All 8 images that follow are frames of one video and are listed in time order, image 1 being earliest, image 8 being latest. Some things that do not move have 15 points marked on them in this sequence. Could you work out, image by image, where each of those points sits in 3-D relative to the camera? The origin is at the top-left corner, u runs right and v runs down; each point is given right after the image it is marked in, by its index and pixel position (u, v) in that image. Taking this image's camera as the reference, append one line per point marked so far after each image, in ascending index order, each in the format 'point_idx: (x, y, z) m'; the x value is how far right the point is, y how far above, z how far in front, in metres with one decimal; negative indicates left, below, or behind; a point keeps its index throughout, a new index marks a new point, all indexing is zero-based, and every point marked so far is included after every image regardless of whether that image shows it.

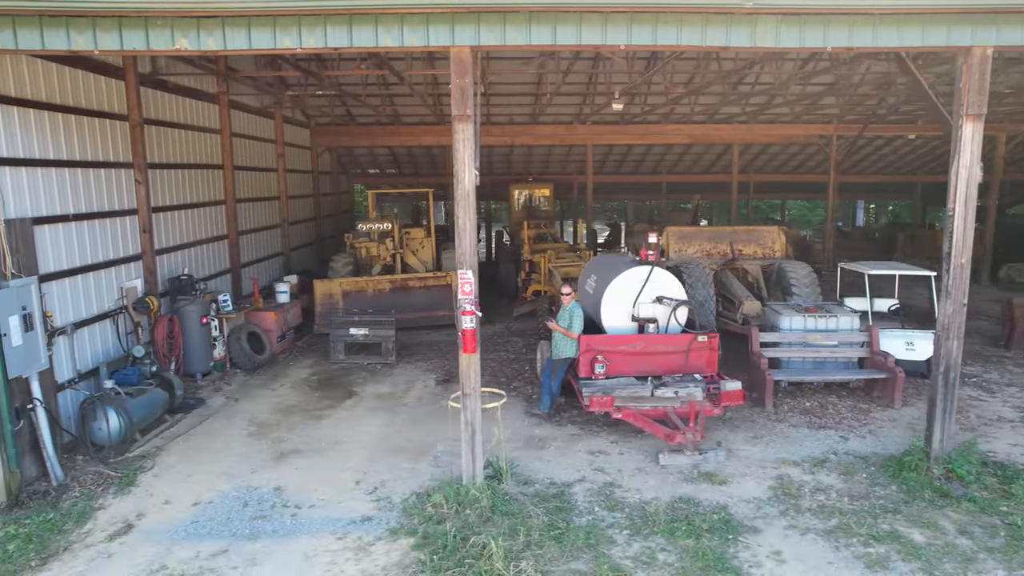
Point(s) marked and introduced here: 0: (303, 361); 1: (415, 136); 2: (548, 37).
0: (-3.0, -1.1, +8.3) m
1: (-2.2, +3.5, +13.0) m
2: (+0.3, +1.9, +4.3) m
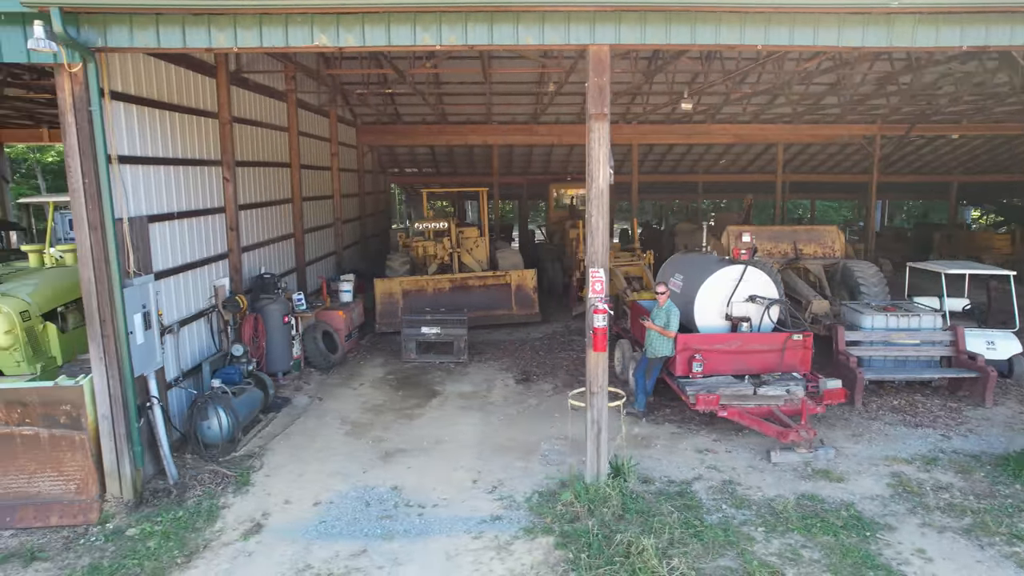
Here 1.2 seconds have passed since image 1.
0: (-2.0, -1.1, +8.3) m
1: (-1.1, +3.5, +13.0) m
2: (+1.3, +1.9, +4.3) m
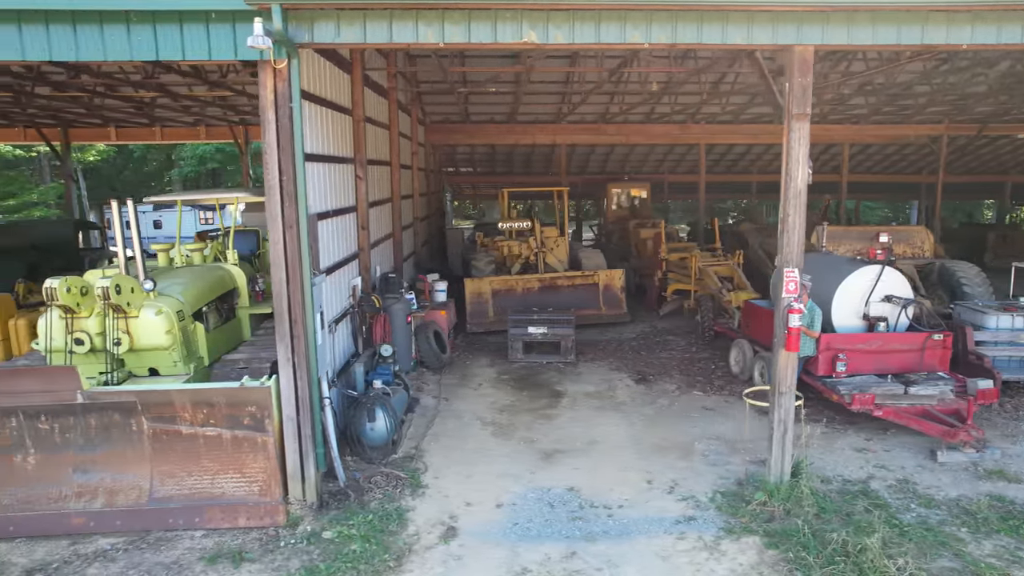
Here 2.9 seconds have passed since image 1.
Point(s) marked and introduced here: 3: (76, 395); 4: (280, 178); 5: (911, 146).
0: (-0.5, -1.1, +8.3) m
1: (+0.4, +3.5, +12.9) m
2: (+2.9, +1.9, +4.3) m
3: (-3.5, -0.9, +4.6) m
4: (-1.8, +0.8, +4.4) m
5: (+9.9, +3.5, +14.0) m
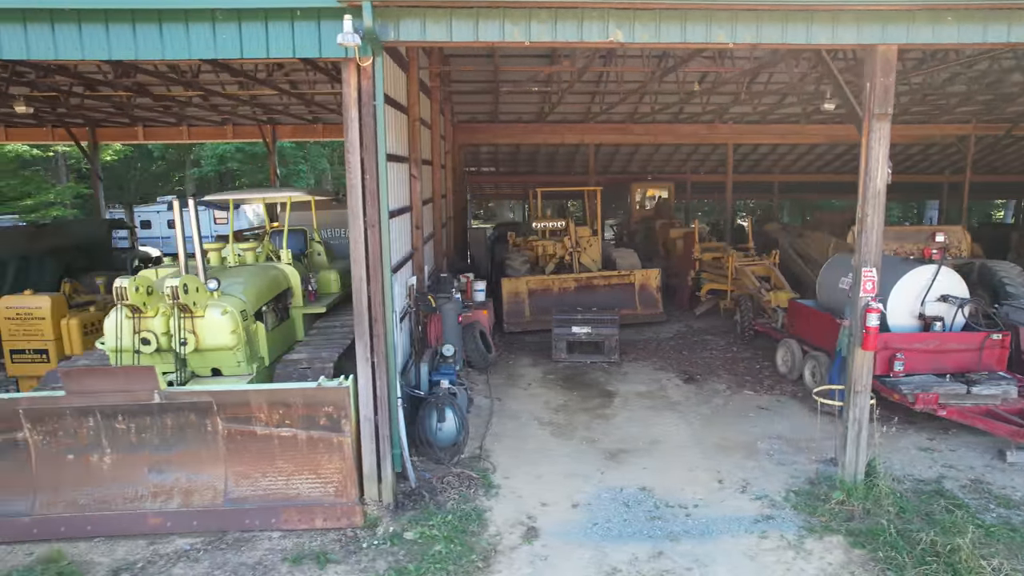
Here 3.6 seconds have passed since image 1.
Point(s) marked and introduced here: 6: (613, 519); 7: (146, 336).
0: (+0.2, -1.1, +8.3) m
1: (+1.0, +3.5, +12.9) m
2: (+3.5, +1.9, +4.3) m
3: (-2.9, -0.9, +4.6) m
4: (-1.1, +0.8, +4.3) m
5: (+10.5, +3.5, +14.0) m
6: (+0.8, -1.9, +4.6) m
7: (-3.4, -0.4, +5.2) m
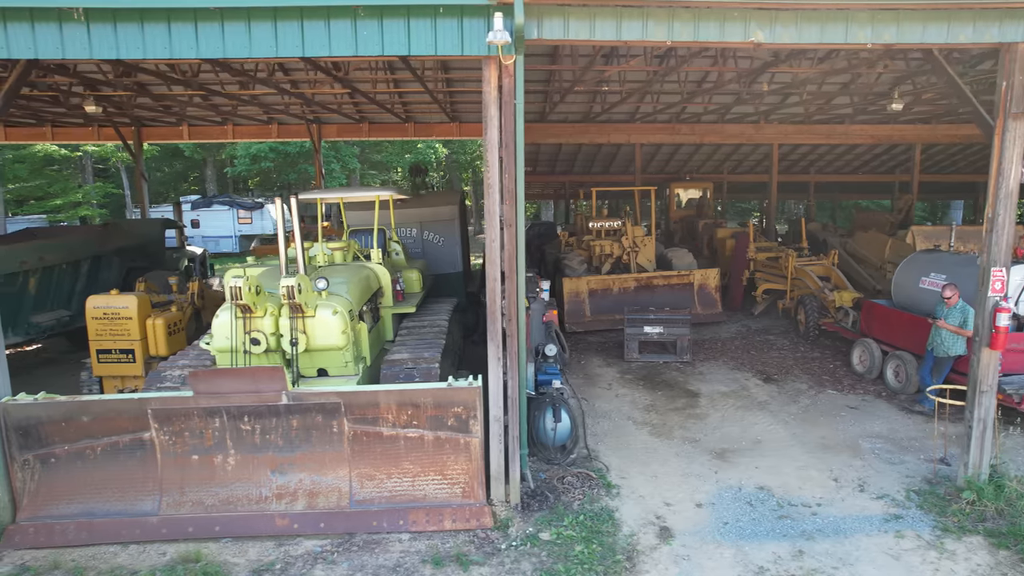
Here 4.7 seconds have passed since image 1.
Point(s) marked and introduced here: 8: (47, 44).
0: (+1.2, -1.1, +8.2) m
1: (+2.1, +3.5, +12.9) m
2: (+4.6, +1.9, +4.3) m
3: (-1.9, -0.9, +4.6) m
4: (-0.1, +0.9, +4.3) m
5: (+11.6, +3.5, +14.0) m
6: (+1.9, -1.9, +4.6) m
7: (-2.4, -0.4, +5.2) m
8: (-3.4, +1.8, +4.2) m
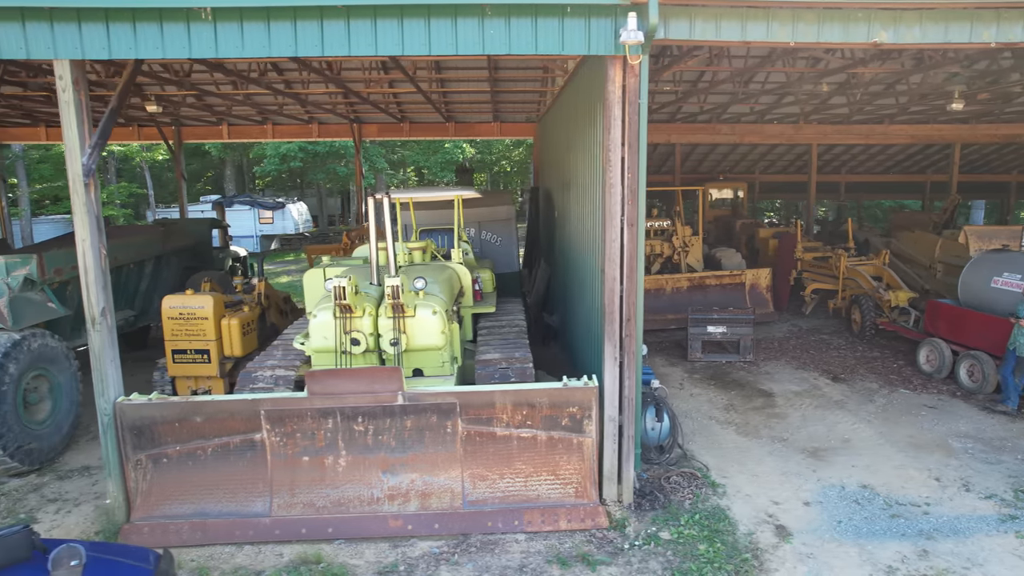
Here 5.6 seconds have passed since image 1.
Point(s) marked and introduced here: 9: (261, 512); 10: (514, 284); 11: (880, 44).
0: (+2.1, -1.0, +8.2) m
1: (+3.0, +3.5, +12.9) m
2: (+5.5, +1.9, +4.3) m
3: (-0.9, -0.9, +4.6) m
4: (+0.8, +0.9, +4.3) m
5: (+12.5, +3.5, +14.0) m
6: (+2.8, -1.9, +4.6) m
7: (-1.4, -0.4, +5.2) m
8: (-2.5, +1.8, +4.2) m
9: (-2.1, -1.8, +4.6) m
10: (0.0, +0.1, +8.9) m
11: (+2.8, +1.9, +4.3) m
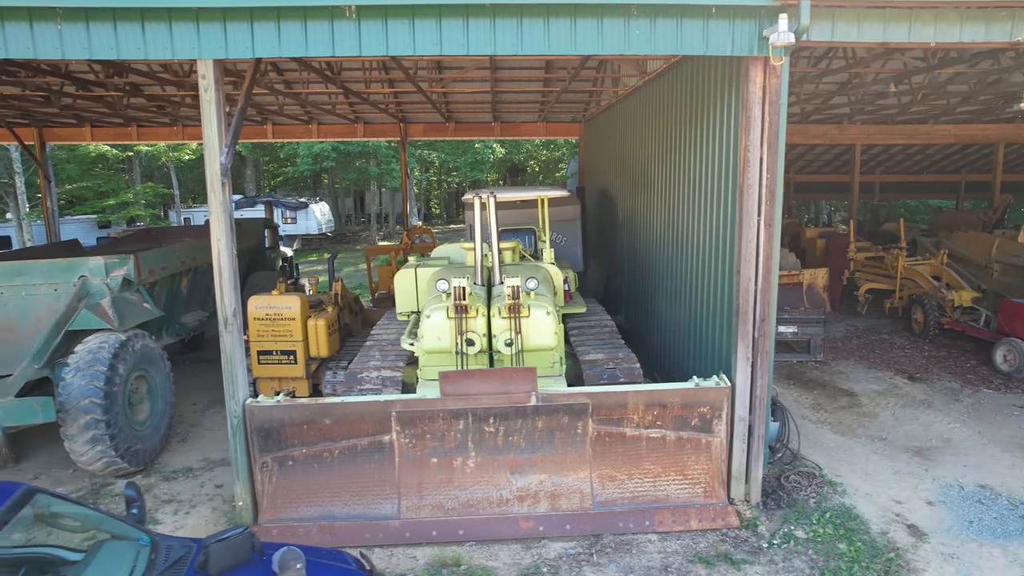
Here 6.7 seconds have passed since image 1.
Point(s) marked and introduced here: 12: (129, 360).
0: (+3.2, -1.0, +8.2) m
1: (+4.0, +3.5, +12.9) m
2: (+6.6, +1.9, +4.3) m
3: (+0.1, -0.9, +4.5) m
4: (+1.9, +0.8, +4.3) m
5: (+13.5, +3.5, +14.1) m
6: (+3.9, -1.9, +4.6) m
7: (-0.4, -0.4, +5.2) m
8: (-1.4, +1.8, +4.1) m
9: (-1.0, -1.8, +4.6) m
10: (+1.1, +0.1, +8.9) m
11: (+3.8, +1.9, +4.3) m
12: (-3.8, -0.7, +5.6) m
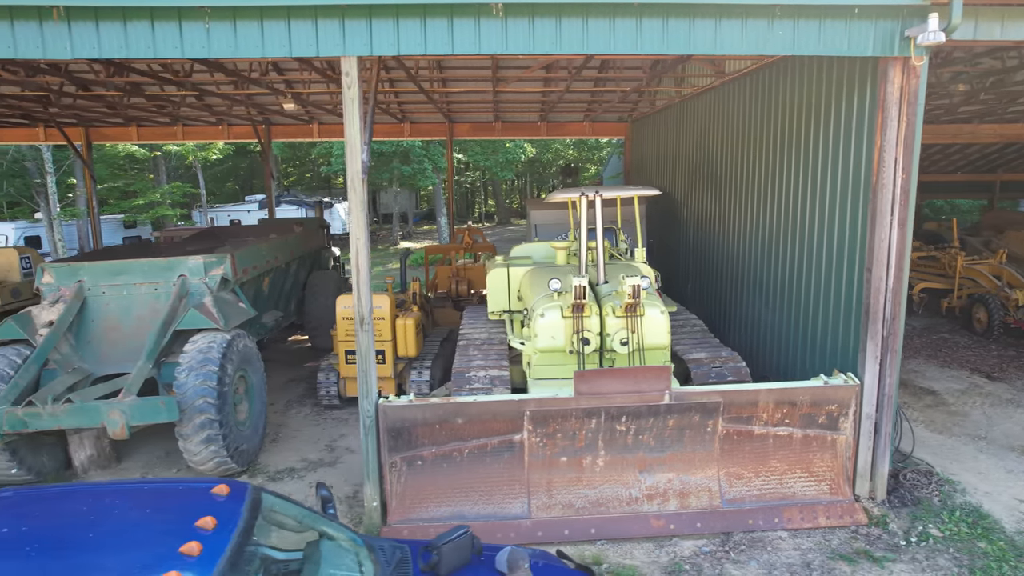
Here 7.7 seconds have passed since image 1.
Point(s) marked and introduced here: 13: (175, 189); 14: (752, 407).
0: (+4.2, -1.0, +8.2) m
1: (+5.0, +3.5, +12.9) m
2: (+7.6, +1.9, +4.3) m
3: (+1.2, -0.9, +4.5) m
4: (+3.0, +0.9, +4.3) m
5: (+14.5, +3.6, +14.1) m
6: (+4.9, -1.9, +4.6) m
7: (+0.7, -0.4, +5.1) m
8: (-0.3, +1.8, +4.1) m
9: (+0.1, -1.8, +4.6) m
10: (+2.1, +0.1, +8.9) m
11: (+4.9, +1.9, +4.3) m
12: (-2.7, -0.7, +5.6) m
13: (-11.9, +3.6, +20.0) m
14: (+1.9, -1.0, +4.6) m
